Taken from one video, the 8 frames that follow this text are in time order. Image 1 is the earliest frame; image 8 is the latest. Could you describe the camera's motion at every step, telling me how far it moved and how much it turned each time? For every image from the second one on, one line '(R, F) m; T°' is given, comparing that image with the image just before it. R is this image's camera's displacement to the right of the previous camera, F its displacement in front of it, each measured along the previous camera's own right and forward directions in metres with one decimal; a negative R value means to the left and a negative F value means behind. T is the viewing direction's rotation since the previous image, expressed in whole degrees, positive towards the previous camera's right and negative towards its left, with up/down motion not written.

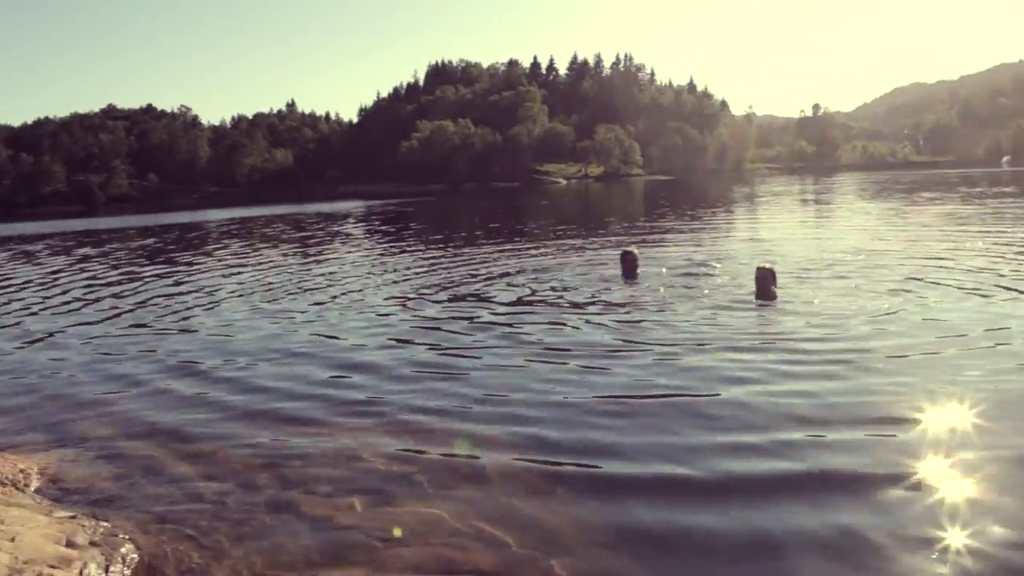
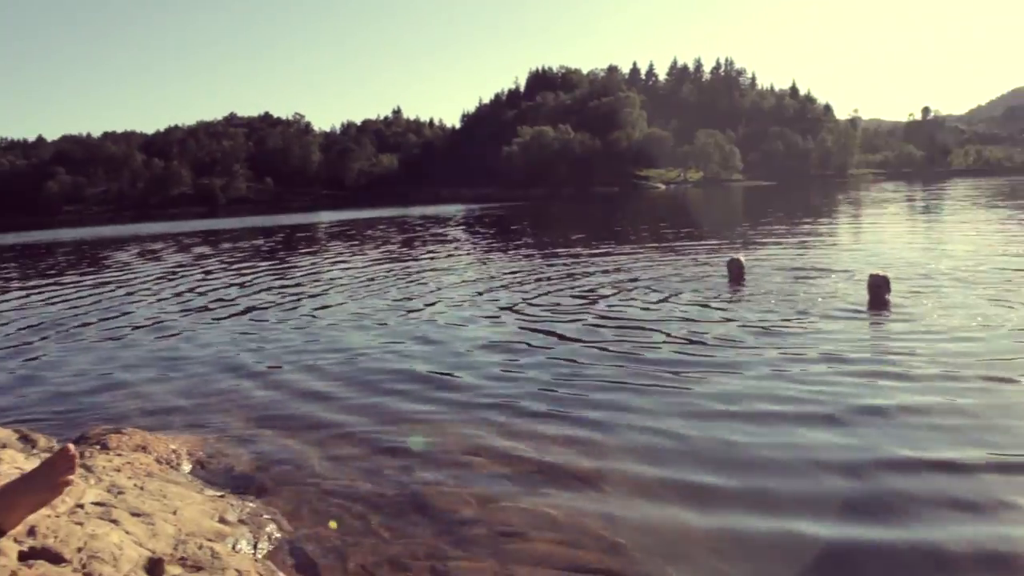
(-0.3, -0.3) m; -6°
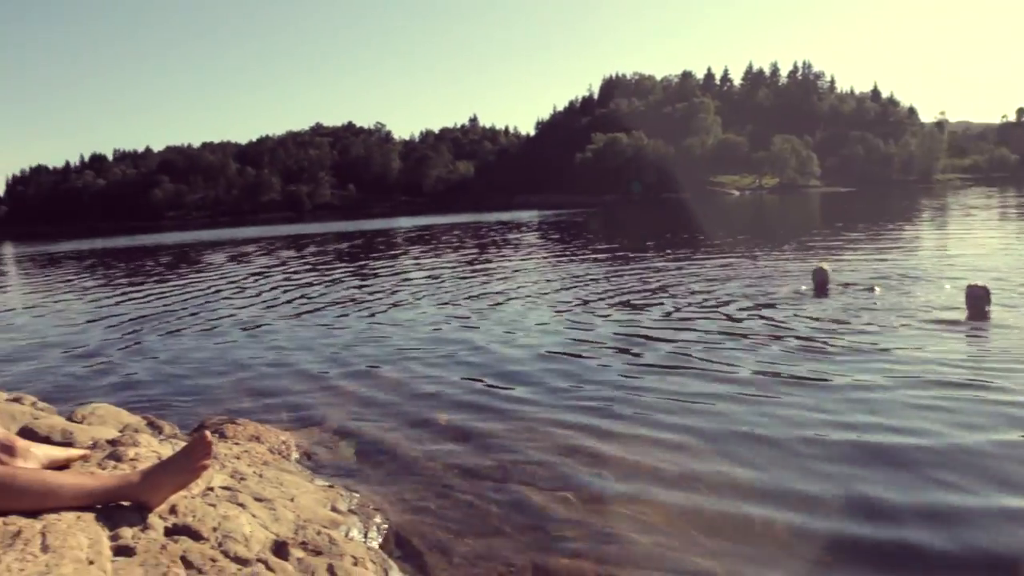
(-0.3, -0.3) m; -4°
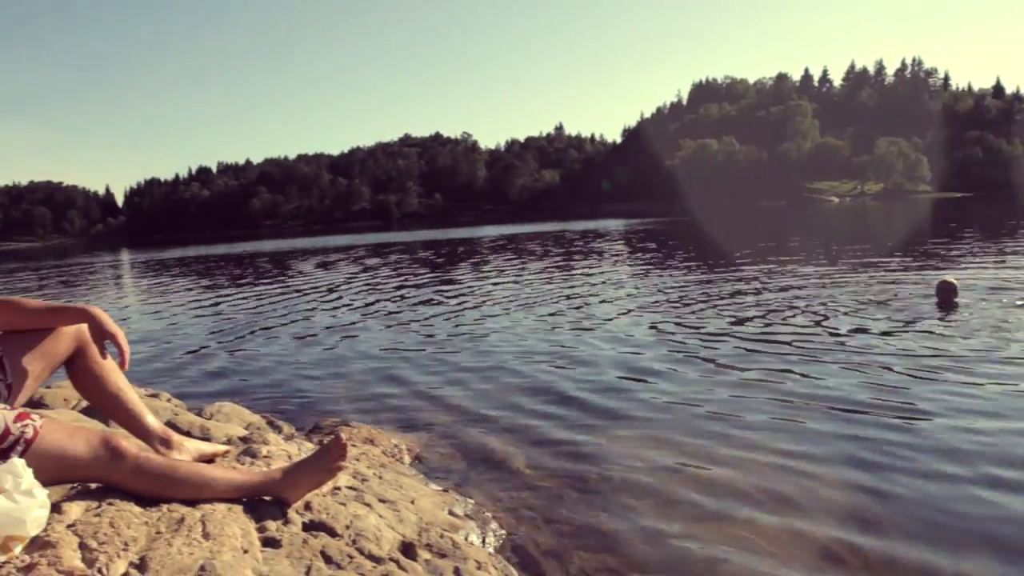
(-0.5, 0.0) m; -4°
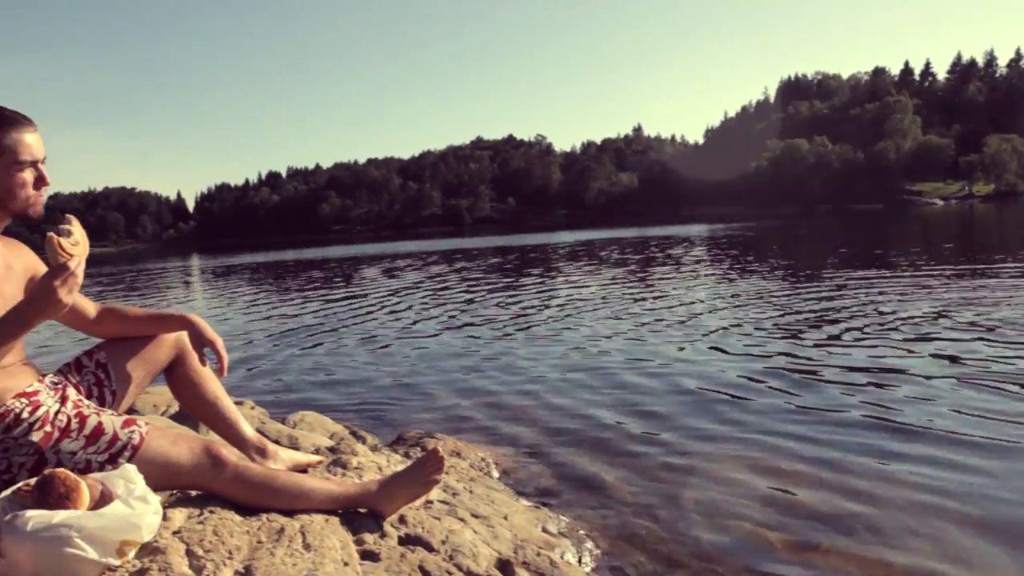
(-0.4, +0.3) m; -4°
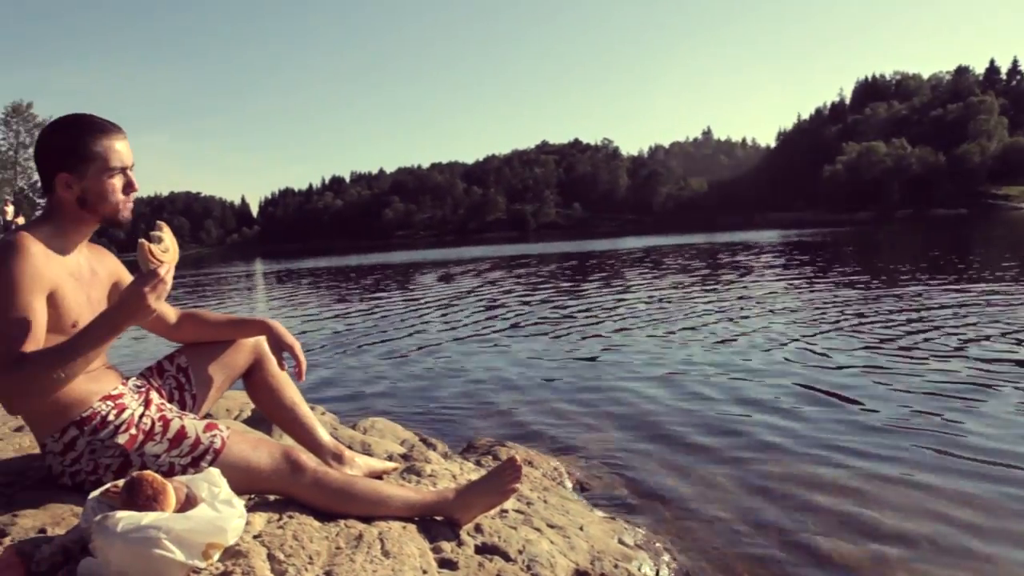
(-0.2, 0.0) m; -4°
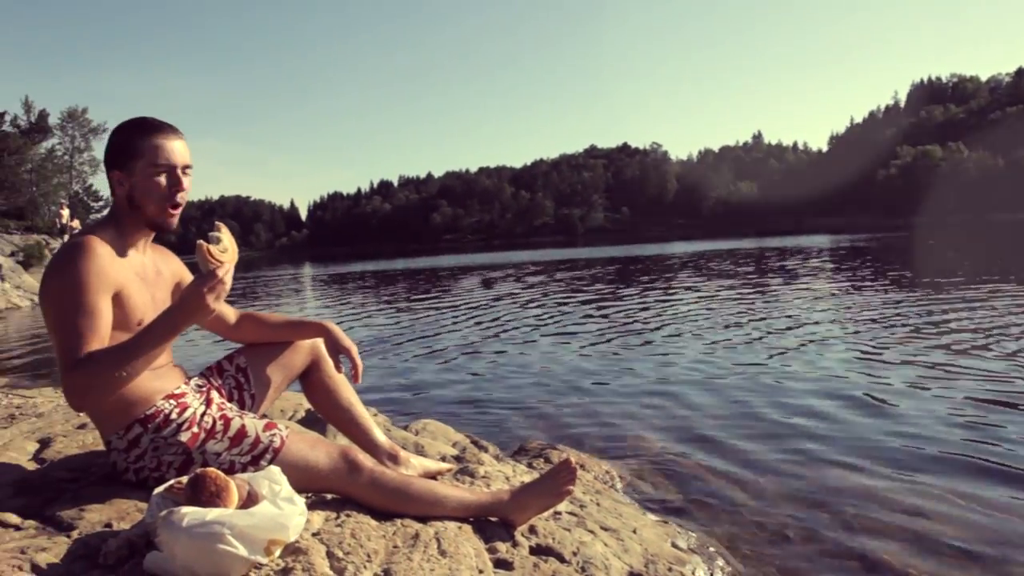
(-0.1, -0.2) m; -3°
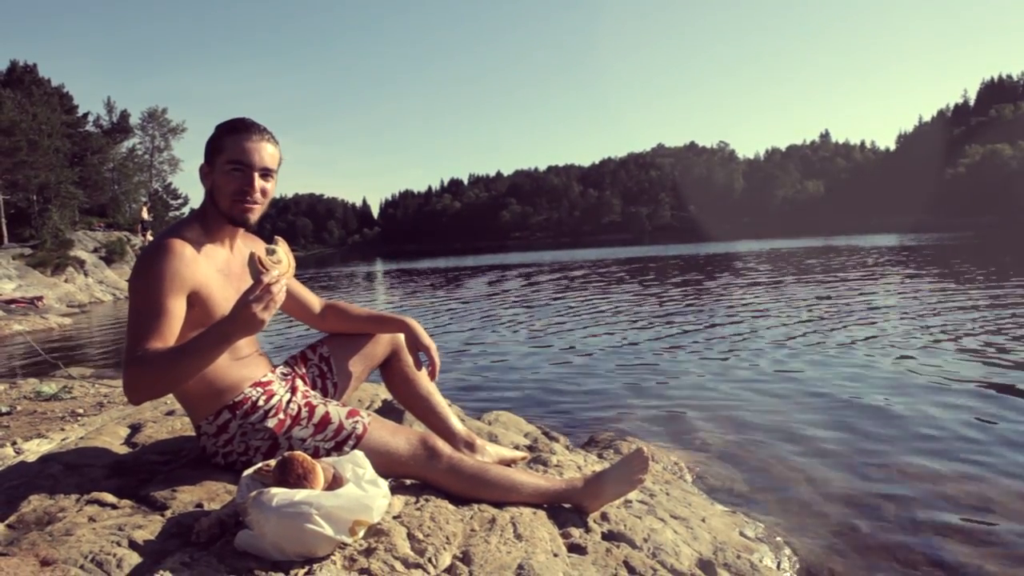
(-0.1, -0.4) m; -5°
